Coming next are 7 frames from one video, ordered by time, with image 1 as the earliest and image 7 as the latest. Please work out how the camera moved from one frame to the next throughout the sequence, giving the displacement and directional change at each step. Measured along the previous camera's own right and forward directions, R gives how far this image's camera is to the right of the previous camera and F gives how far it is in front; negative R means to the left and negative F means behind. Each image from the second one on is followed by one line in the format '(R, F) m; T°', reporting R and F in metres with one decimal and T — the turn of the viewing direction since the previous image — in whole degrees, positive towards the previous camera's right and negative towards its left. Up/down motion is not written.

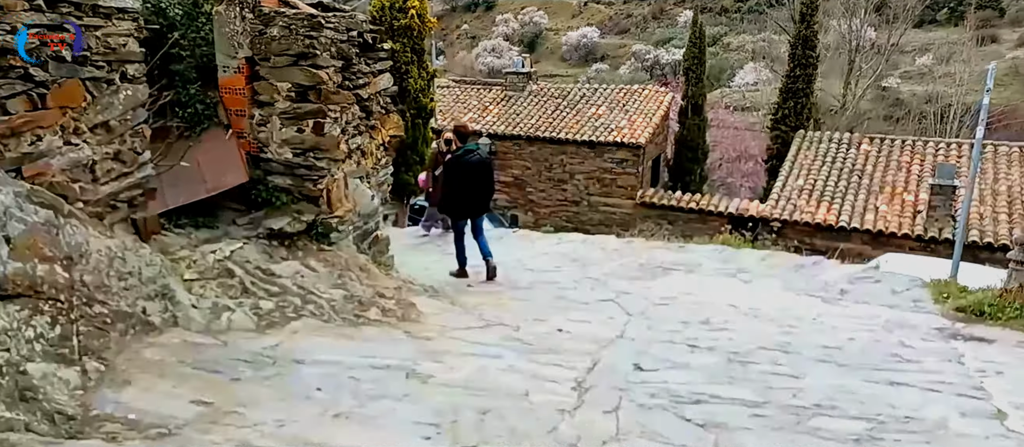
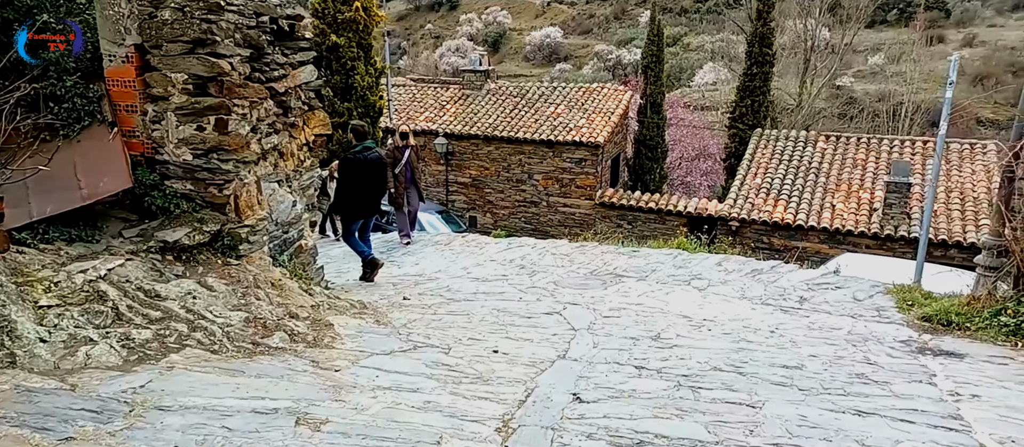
(+0.2, +0.6) m; +2°
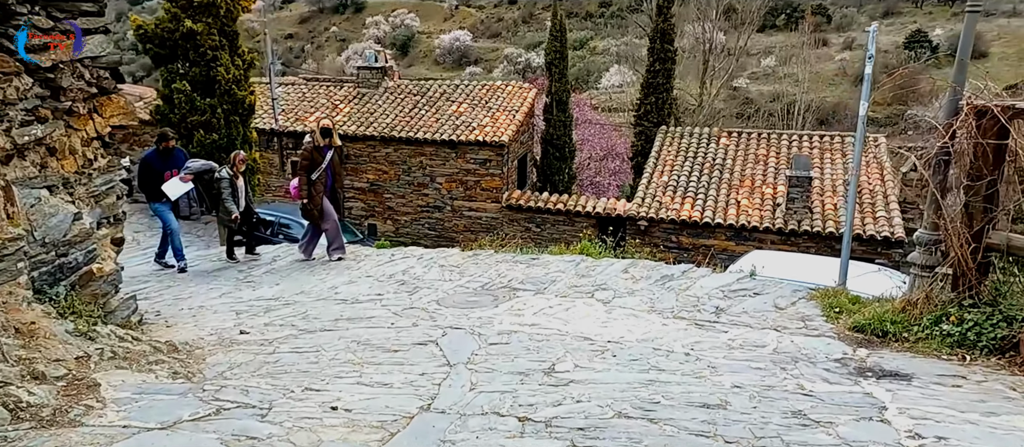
(+0.3, +1.2) m; +5°
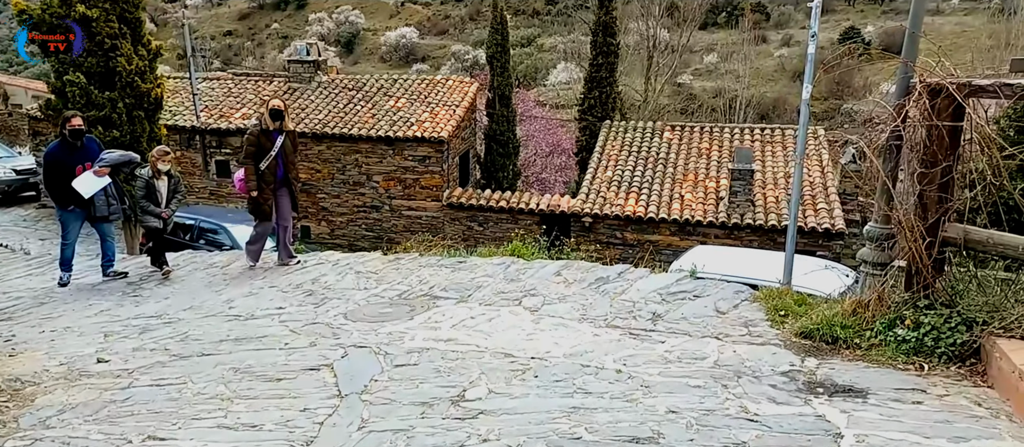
(+0.2, +0.7) m; +3°
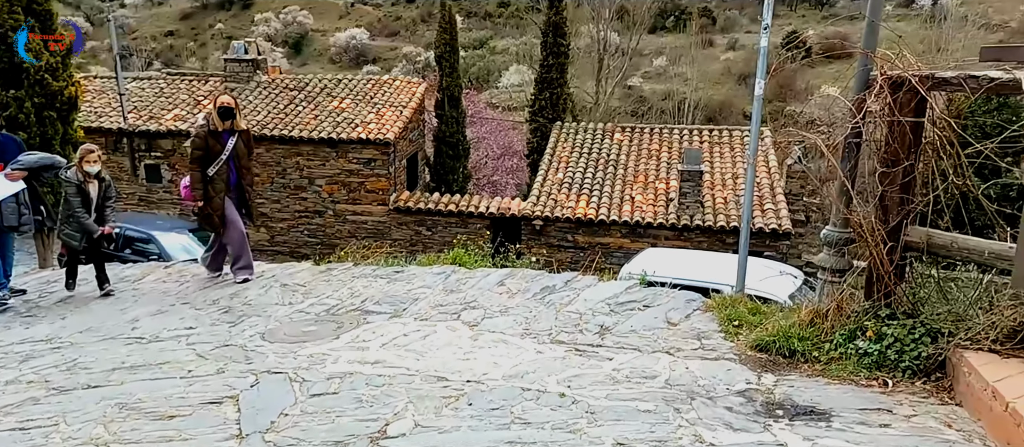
(+0.1, +0.5) m; +3°
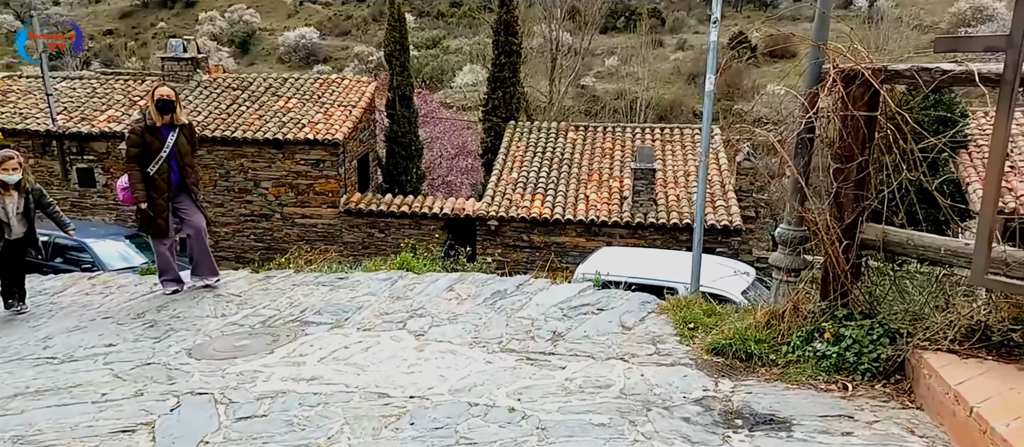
(+0.1, +0.3) m; +3°
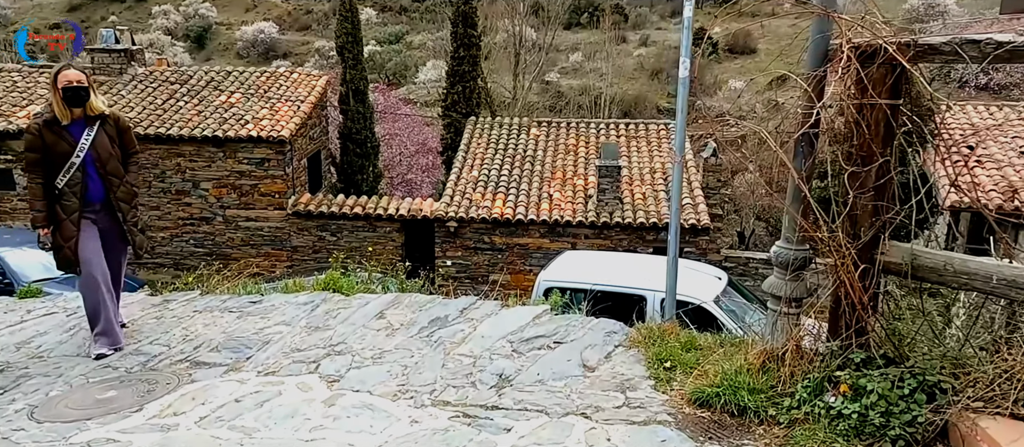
(+0.2, +1.3) m; +2°
